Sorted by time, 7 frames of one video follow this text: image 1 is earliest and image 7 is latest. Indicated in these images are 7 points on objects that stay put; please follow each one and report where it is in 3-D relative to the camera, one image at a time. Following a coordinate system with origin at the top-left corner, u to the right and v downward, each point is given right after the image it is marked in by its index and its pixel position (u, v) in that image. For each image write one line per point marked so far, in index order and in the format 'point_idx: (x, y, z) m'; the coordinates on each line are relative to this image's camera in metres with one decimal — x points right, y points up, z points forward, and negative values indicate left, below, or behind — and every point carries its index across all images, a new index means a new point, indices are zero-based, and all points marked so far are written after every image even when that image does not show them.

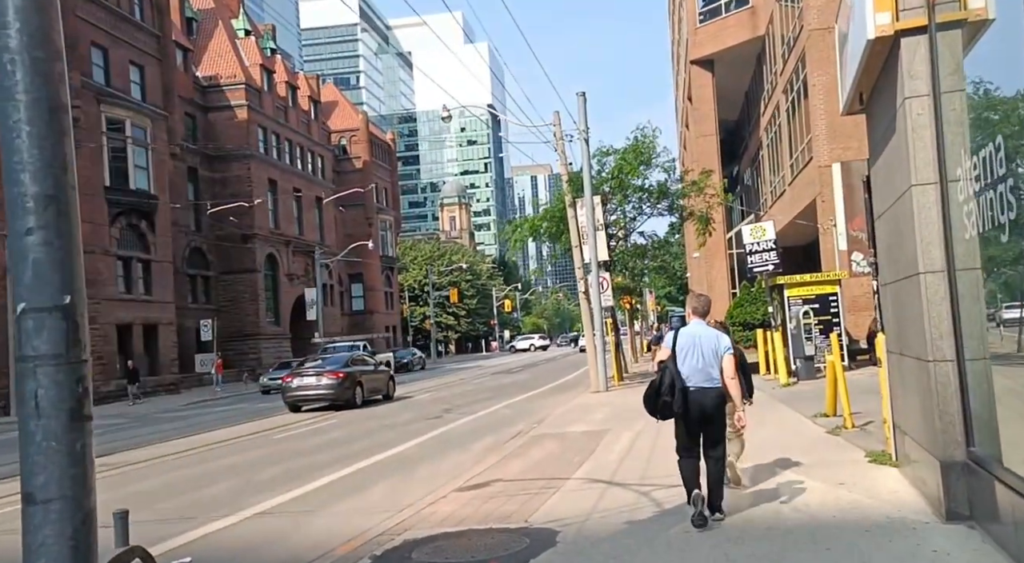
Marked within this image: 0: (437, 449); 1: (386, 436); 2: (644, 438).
0: (-1.1, -2.4, +15.2) m
1: (-2.2, -2.7, +18.2) m
2: (+1.8, -2.1, +14.4) m
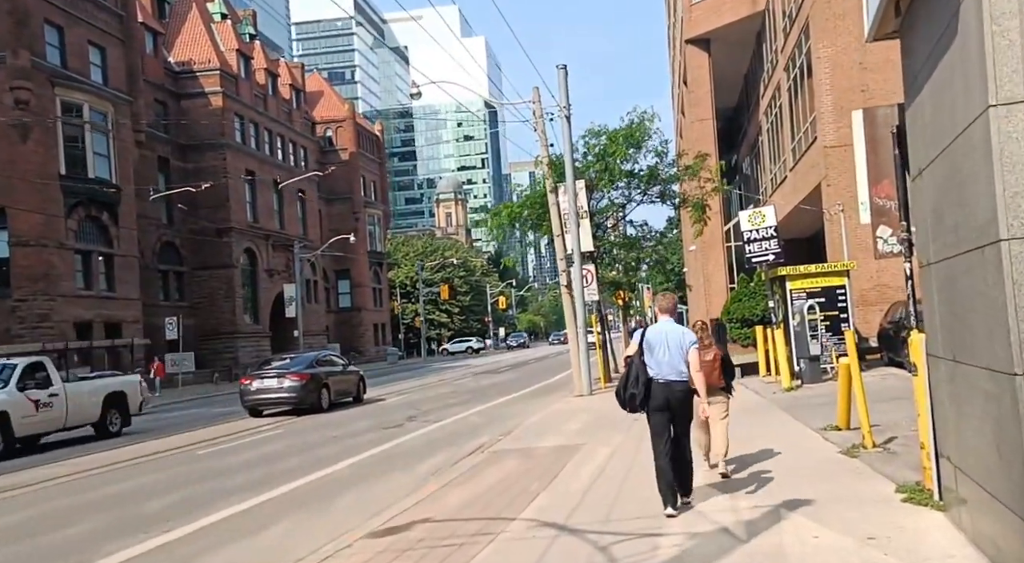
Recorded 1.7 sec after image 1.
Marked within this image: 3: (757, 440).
0: (-1.7, -2.3, +12.8) m
1: (-2.7, -2.5, +15.8) m
2: (+1.2, -2.0, +12.0) m
3: (+2.9, -1.9, +12.6) m
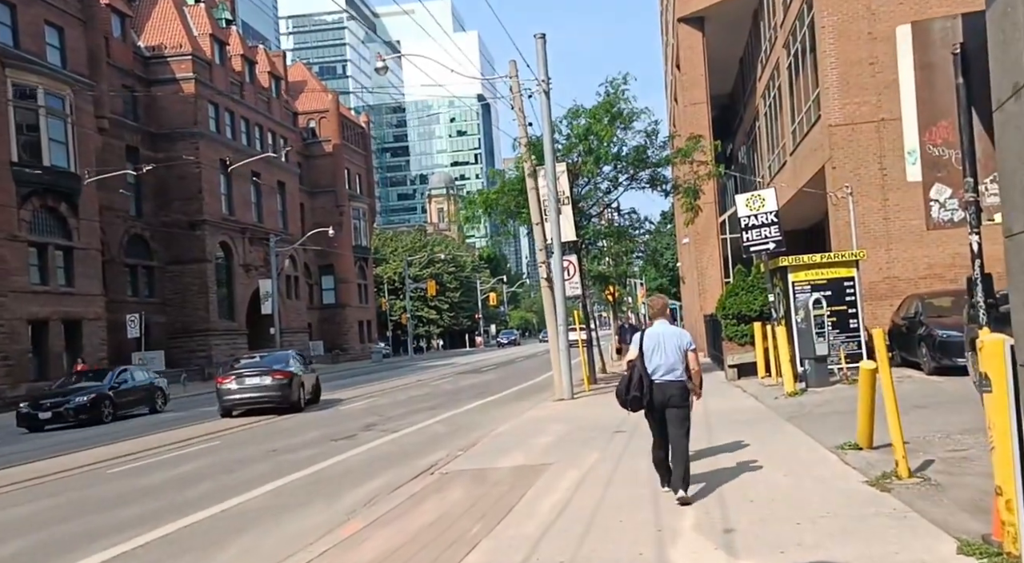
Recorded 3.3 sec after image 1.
0: (-2.2, -2.2, +10.6) m
1: (-3.2, -2.4, +13.6) m
2: (+0.7, -1.9, +9.8) m
3: (+2.4, -1.7, +10.3) m
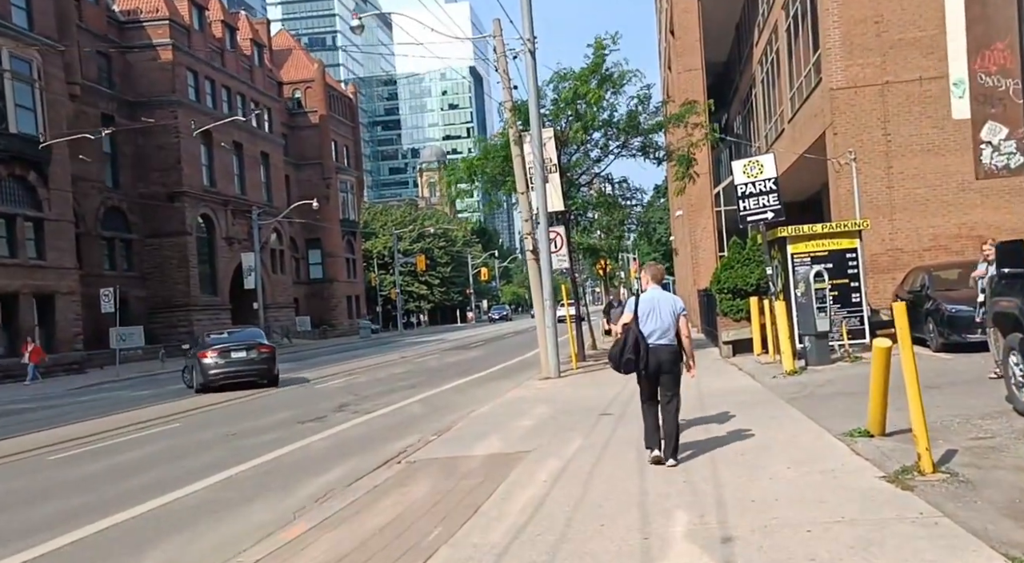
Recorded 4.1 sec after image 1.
0: (-2.4, -1.9, +9.5) m
1: (-3.5, -2.0, +12.4) m
2: (+0.5, -1.6, +8.7) m
3: (+2.2, -1.5, +9.3) m
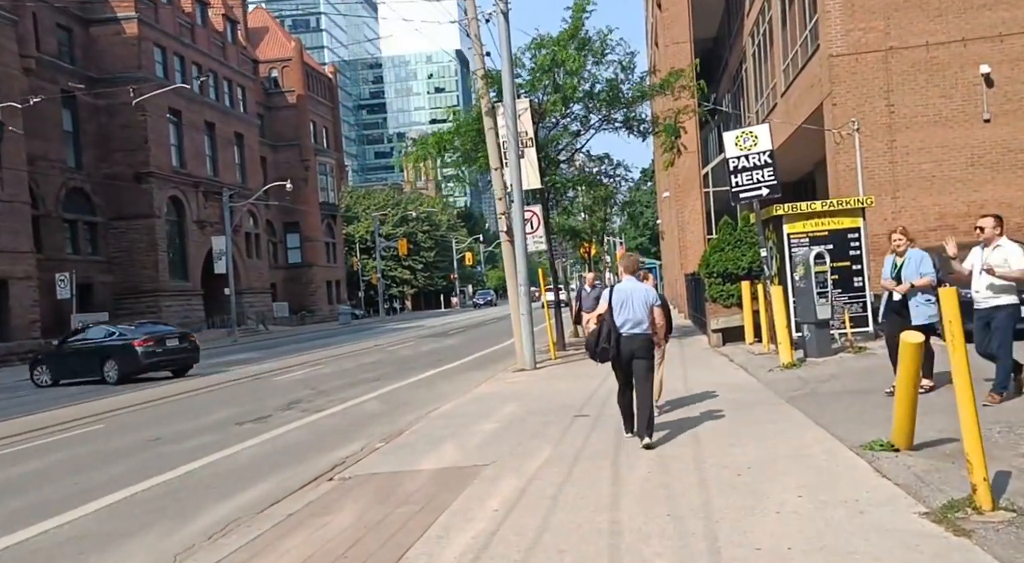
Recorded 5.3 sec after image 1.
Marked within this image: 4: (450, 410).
0: (-2.8, -1.7, +7.8) m
1: (-3.9, -1.9, +10.7) m
2: (+0.1, -1.5, +7.0) m
3: (+1.8, -1.3, +7.6) m
4: (-0.8, -1.6, +13.3) m
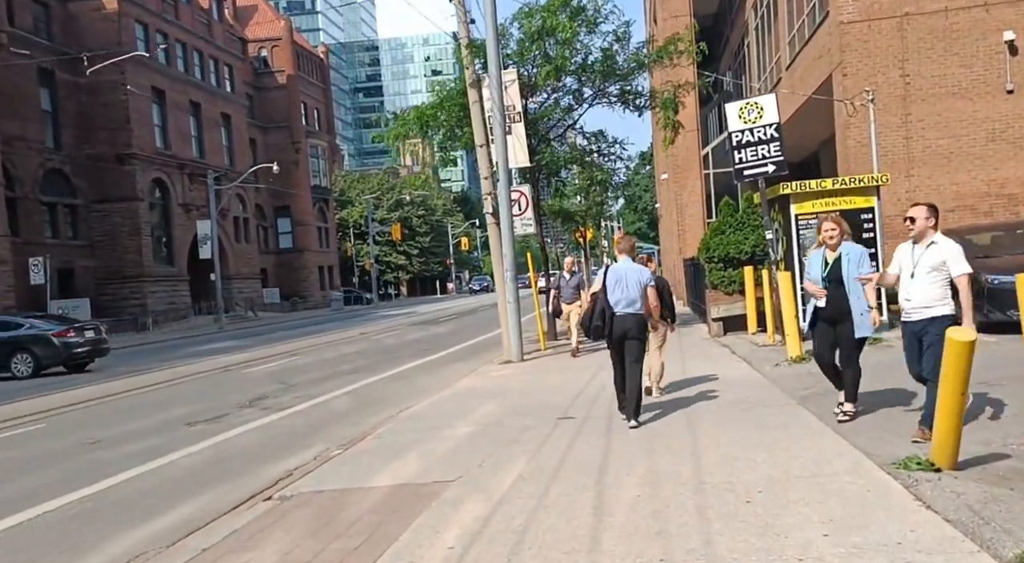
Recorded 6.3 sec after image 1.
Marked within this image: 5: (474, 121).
0: (-3.0, -1.7, +6.5) m
1: (-4.1, -1.7, +9.4) m
2: (-0.1, -1.4, +5.7) m
3: (+1.6, -1.2, +6.3) m
4: (-1.0, -1.4, +12.0) m
5: (-0.7, +2.8, +18.7) m
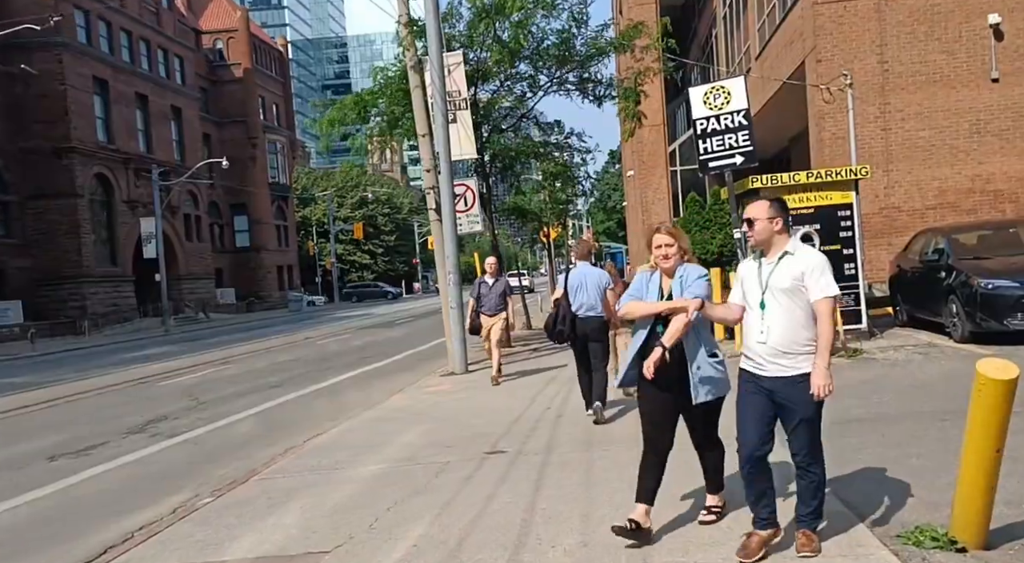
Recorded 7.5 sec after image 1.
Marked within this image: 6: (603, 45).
0: (-3.6, -1.7, +4.7) m
1: (-4.8, -1.8, +7.6) m
2: (-0.6, -1.5, +4.0) m
3: (+1.0, -1.3, +4.6) m
4: (-1.7, -1.5, +10.2) m
5: (-1.6, +2.8, +16.9) m
6: (+1.6, +4.2, +19.2) m
